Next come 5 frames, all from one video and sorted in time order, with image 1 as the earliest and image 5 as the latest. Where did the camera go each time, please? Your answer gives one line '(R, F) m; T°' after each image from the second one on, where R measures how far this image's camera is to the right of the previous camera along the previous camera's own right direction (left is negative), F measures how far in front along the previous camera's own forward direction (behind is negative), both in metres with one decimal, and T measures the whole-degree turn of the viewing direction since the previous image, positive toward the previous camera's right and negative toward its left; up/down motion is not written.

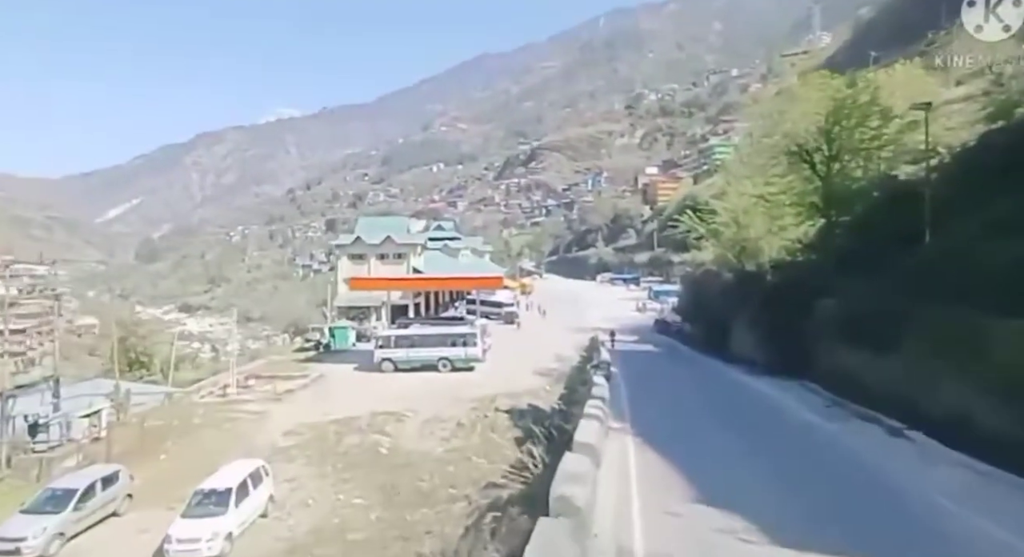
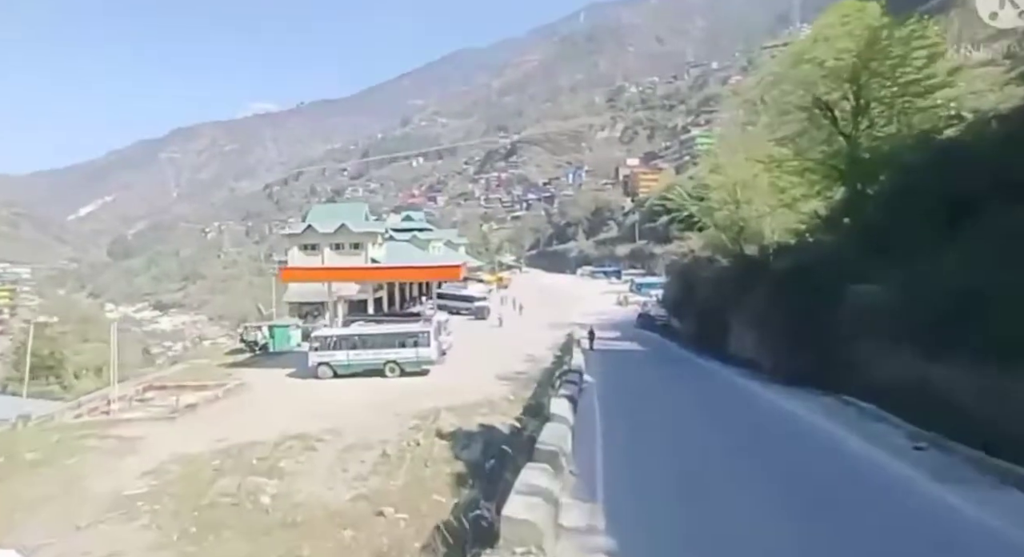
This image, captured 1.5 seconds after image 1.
(+0.9, +4.3) m; +2°
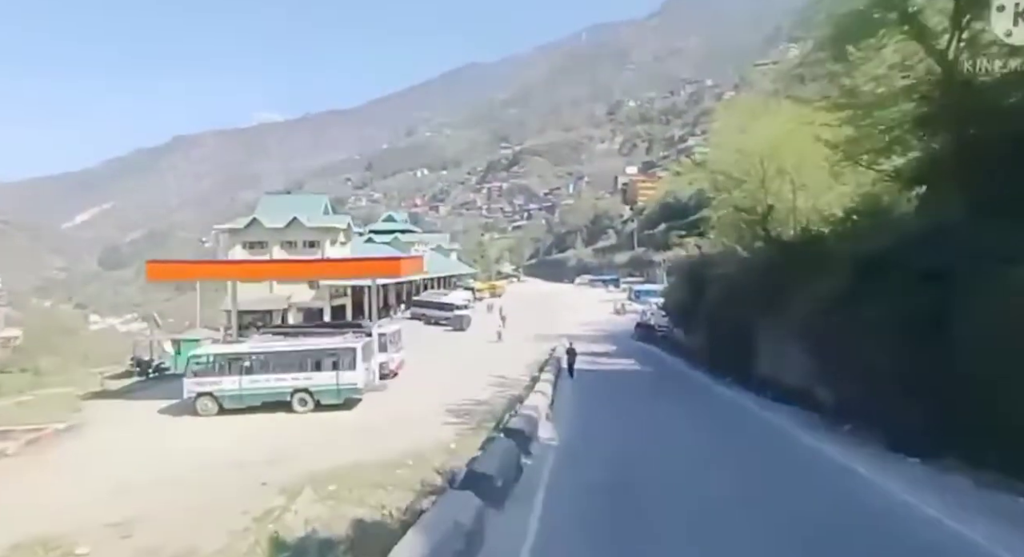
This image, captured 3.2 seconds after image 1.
(+1.6, +6.9) m; 0°
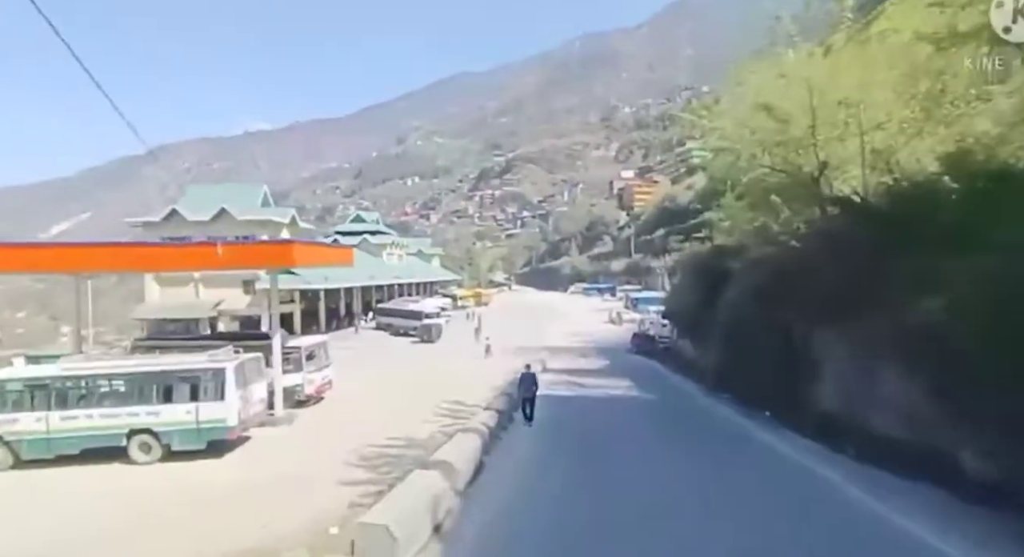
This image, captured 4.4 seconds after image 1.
(+1.2, +5.7) m; +1°
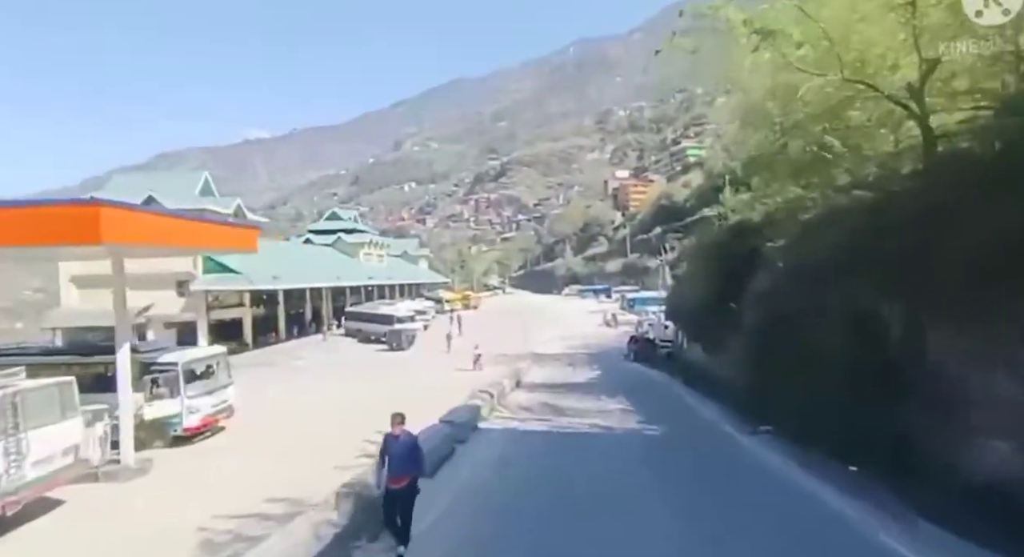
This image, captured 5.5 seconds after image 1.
(+1.0, +5.1) m; 0°
